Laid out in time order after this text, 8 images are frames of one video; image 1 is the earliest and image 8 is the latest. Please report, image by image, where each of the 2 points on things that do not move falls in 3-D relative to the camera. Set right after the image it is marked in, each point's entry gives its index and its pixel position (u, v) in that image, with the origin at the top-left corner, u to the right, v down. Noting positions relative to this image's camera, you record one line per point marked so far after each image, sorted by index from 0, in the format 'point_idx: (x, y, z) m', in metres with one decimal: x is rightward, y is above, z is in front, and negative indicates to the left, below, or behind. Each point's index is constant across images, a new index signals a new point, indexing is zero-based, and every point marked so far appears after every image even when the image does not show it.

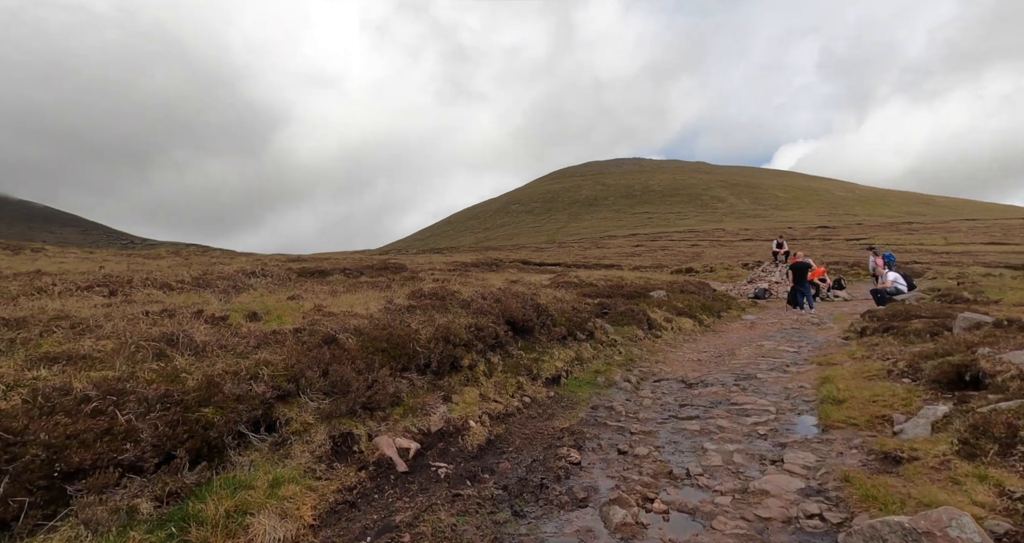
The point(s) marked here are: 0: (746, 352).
0: (+7.4, -2.6, +18.1) m
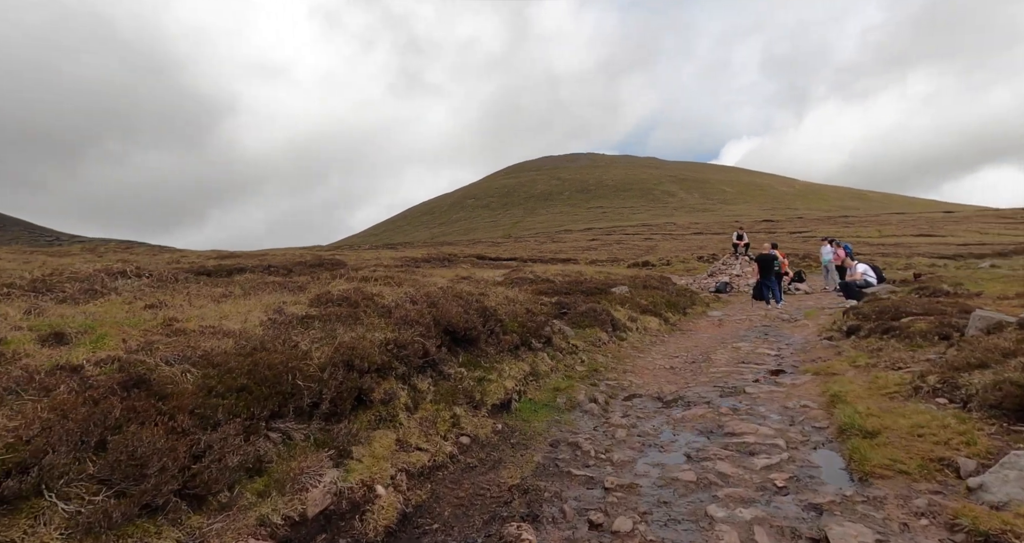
0: (+5.9, -2.5, +16.0) m
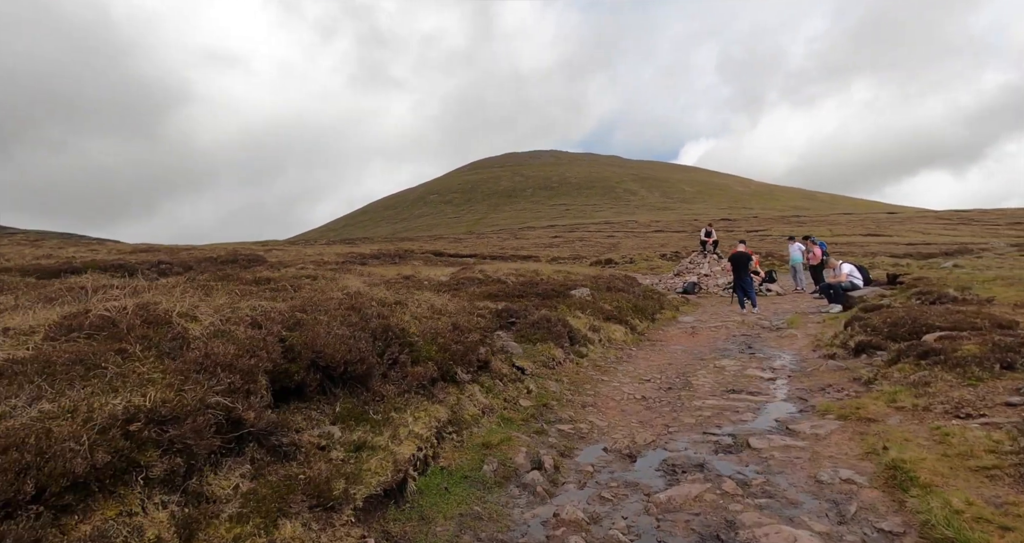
0: (+4.3, -2.5, +12.8) m
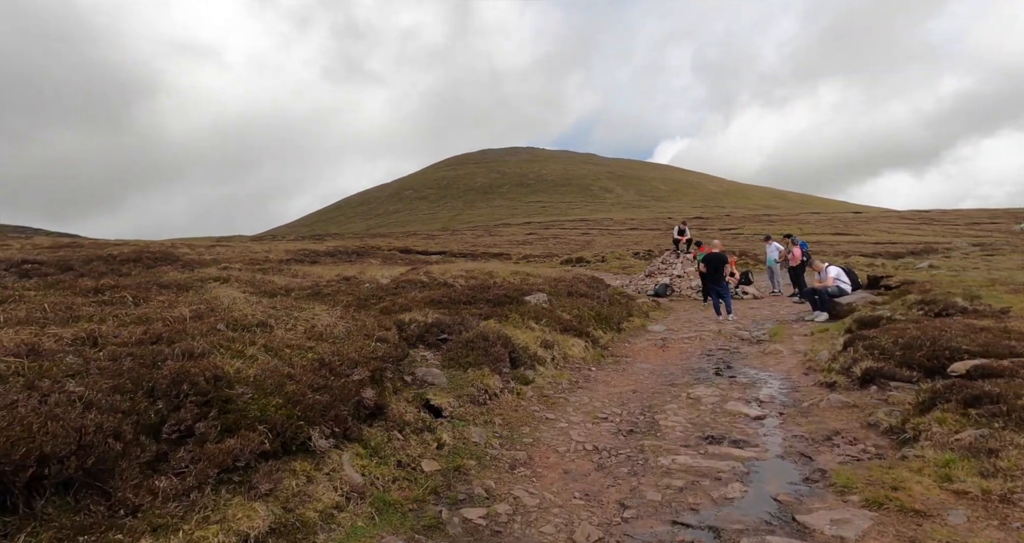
0: (+2.9, -2.7, +10.0) m
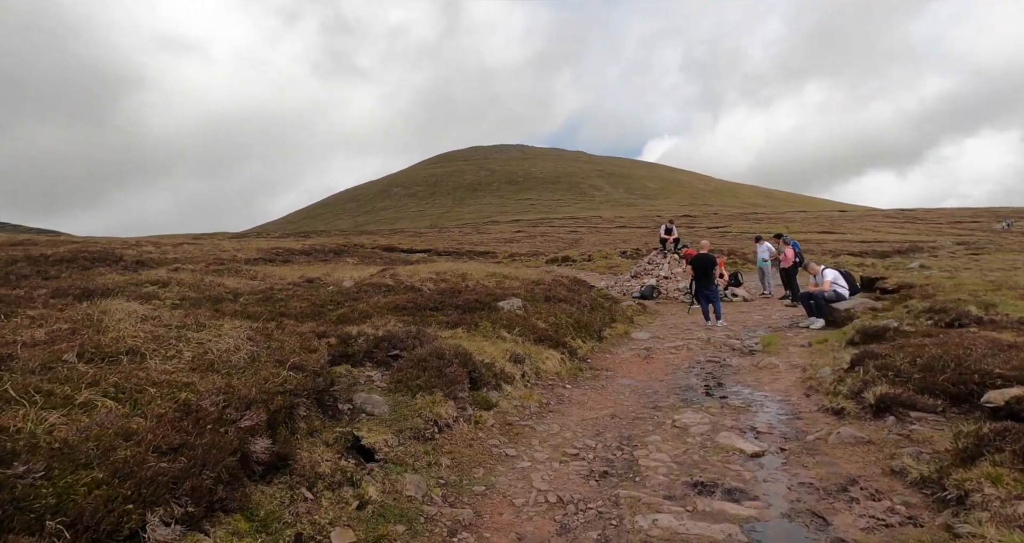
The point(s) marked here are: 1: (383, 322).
0: (+2.2, -2.8, +8.4) m
1: (-3.8, -1.5, +16.6) m
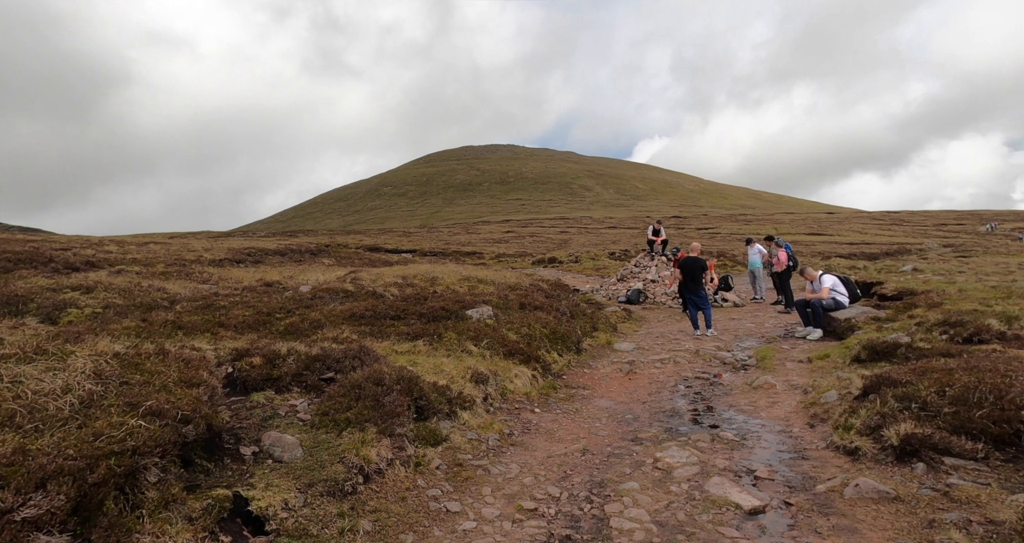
0: (+1.4, -3.0, +6.7) m
1: (-4.6, -1.6, +14.8) m
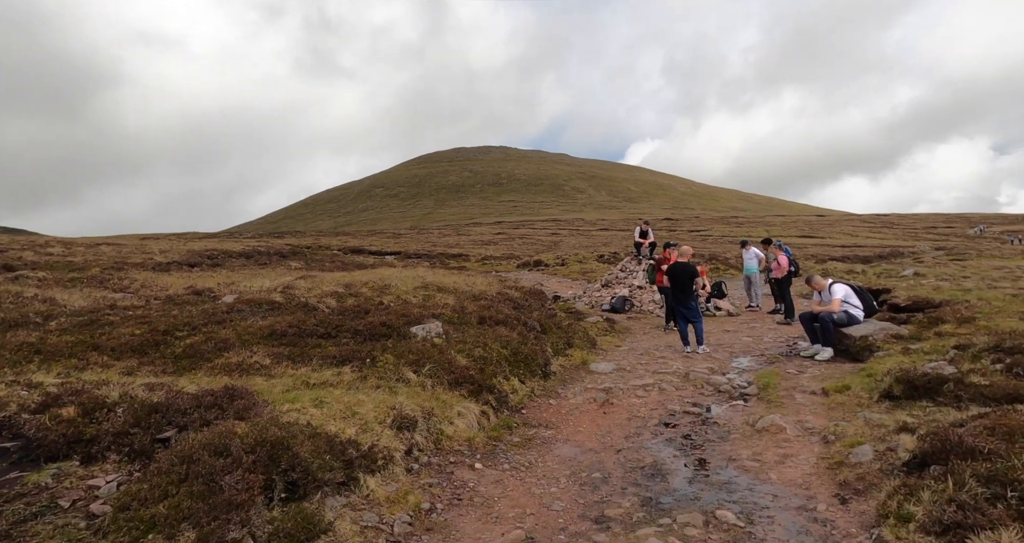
0: (+0.5, -3.2, +3.9) m
1: (-5.7, -1.8, +11.9) m
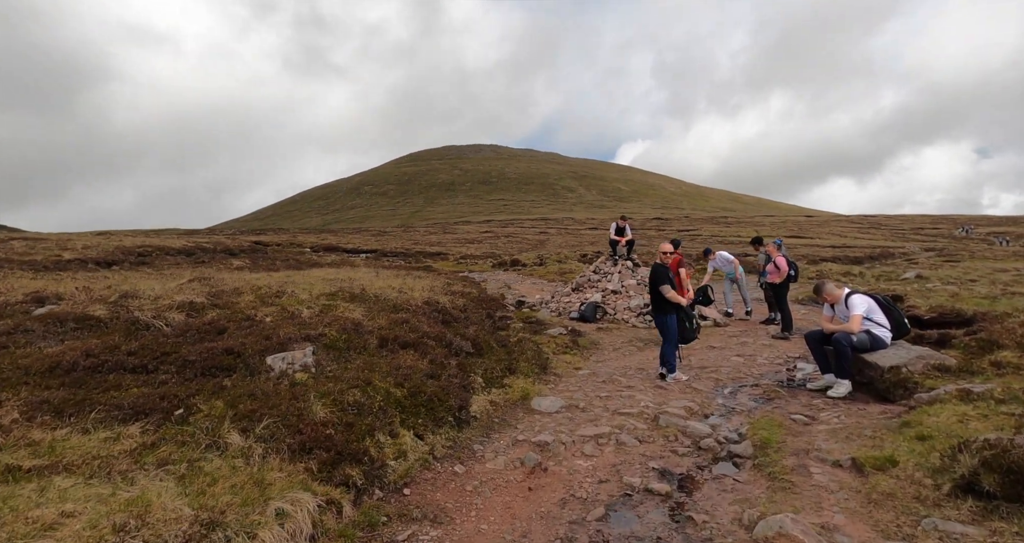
0: (-1.2, -3.3, -0.2) m
1: (-7.5, -1.9, +7.7) m
